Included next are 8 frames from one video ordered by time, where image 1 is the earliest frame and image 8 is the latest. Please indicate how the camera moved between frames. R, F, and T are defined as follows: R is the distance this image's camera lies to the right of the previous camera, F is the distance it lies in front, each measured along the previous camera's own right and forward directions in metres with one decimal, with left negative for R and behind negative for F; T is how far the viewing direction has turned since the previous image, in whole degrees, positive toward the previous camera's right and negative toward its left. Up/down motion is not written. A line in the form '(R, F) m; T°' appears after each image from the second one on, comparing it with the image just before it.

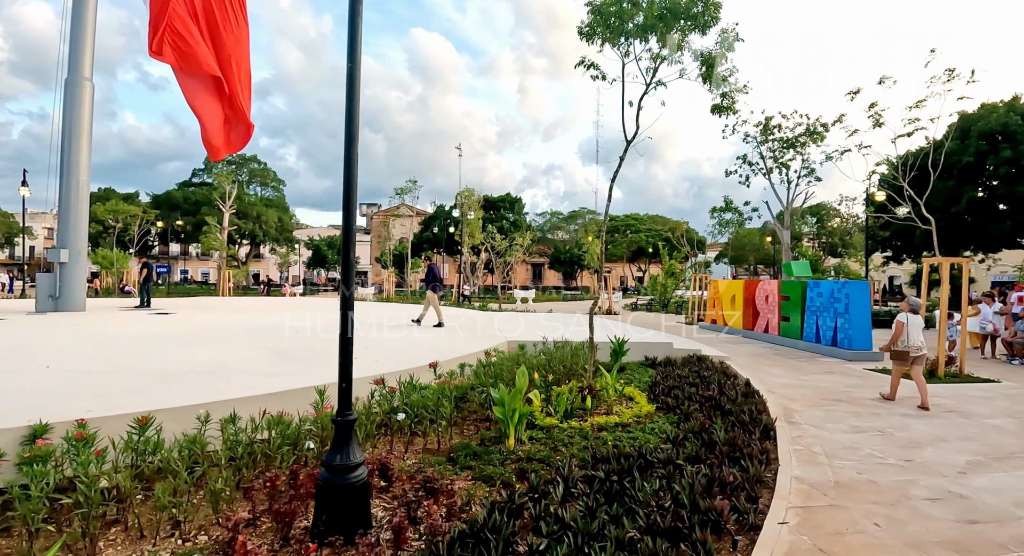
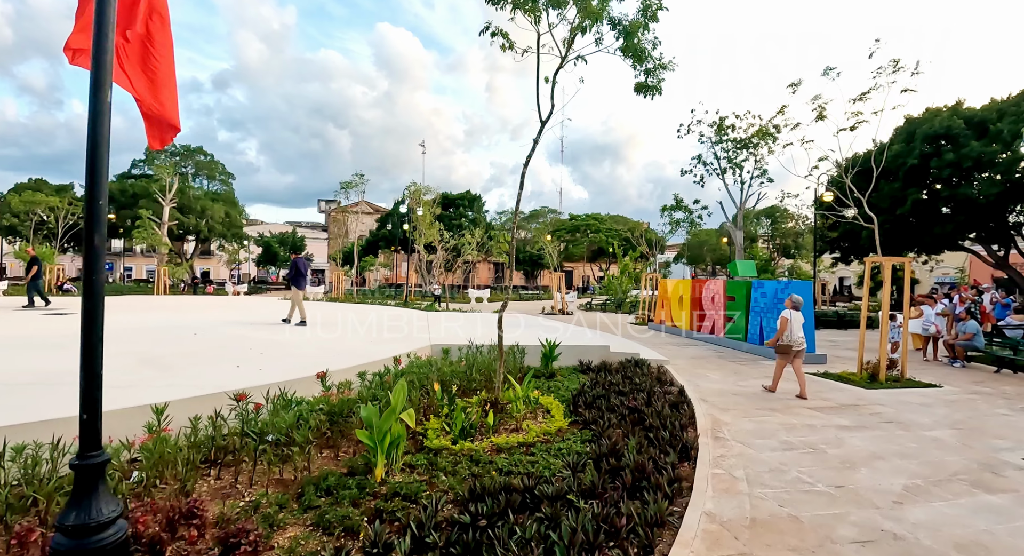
(+0.8, +0.8) m; +4°
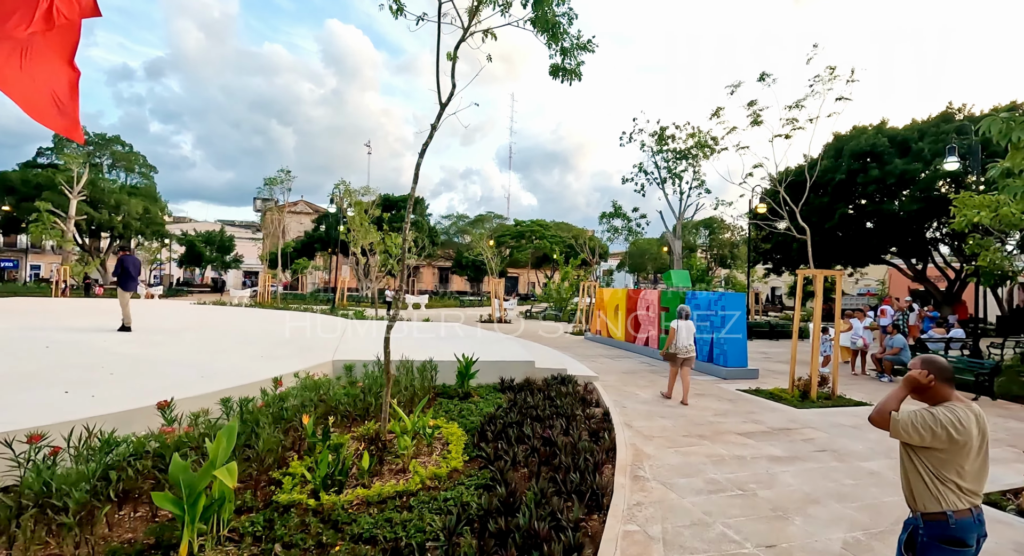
(+0.5, +0.8) m; +6°
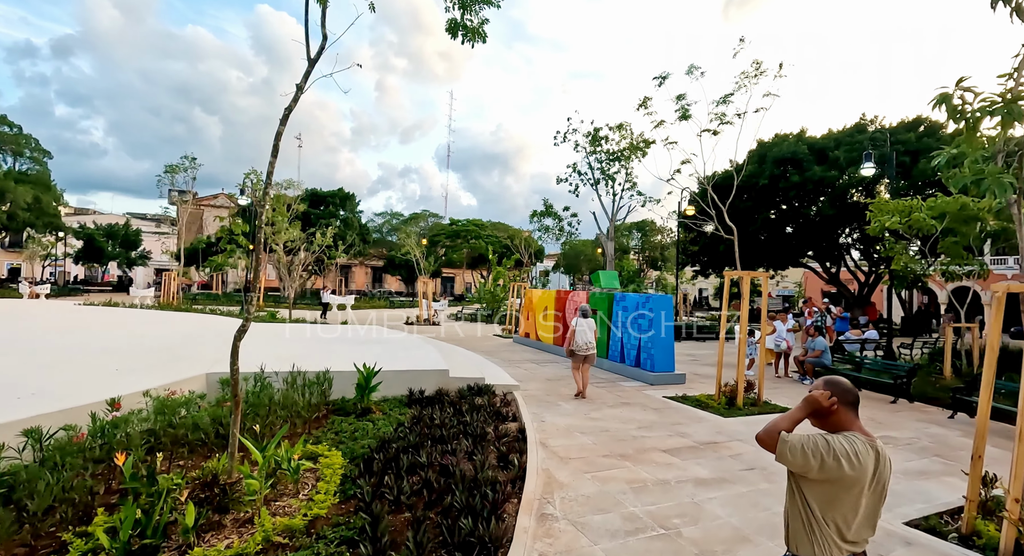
(+0.4, +0.8) m; +7°
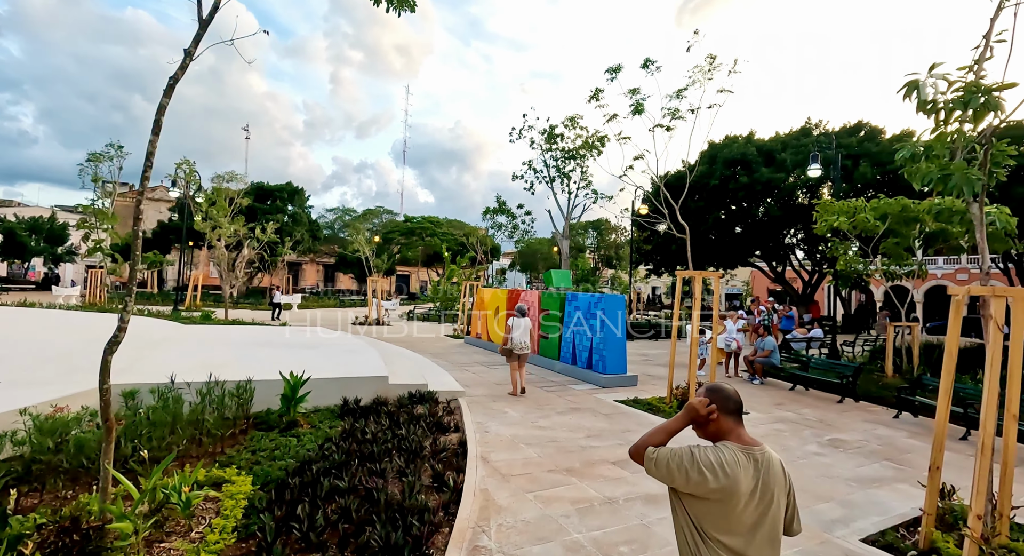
(+0.2, +0.4) m; +5°
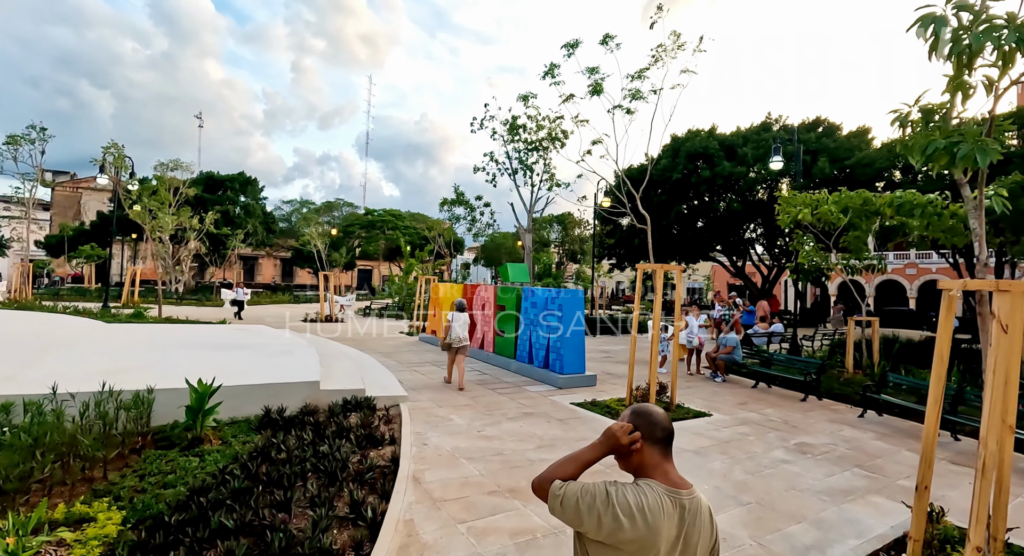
(+0.3, +0.6) m; +4°
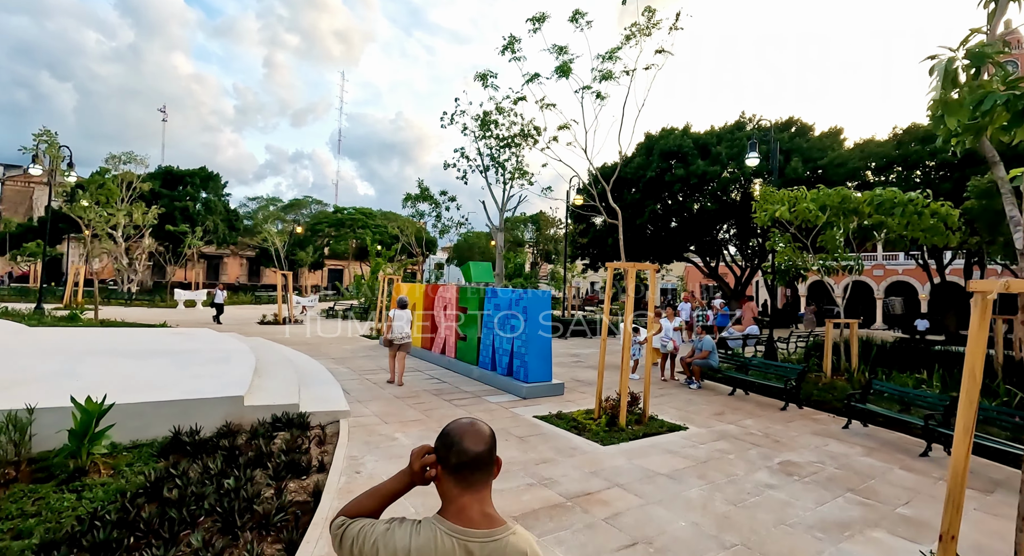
(+0.2, +0.7) m; +3°
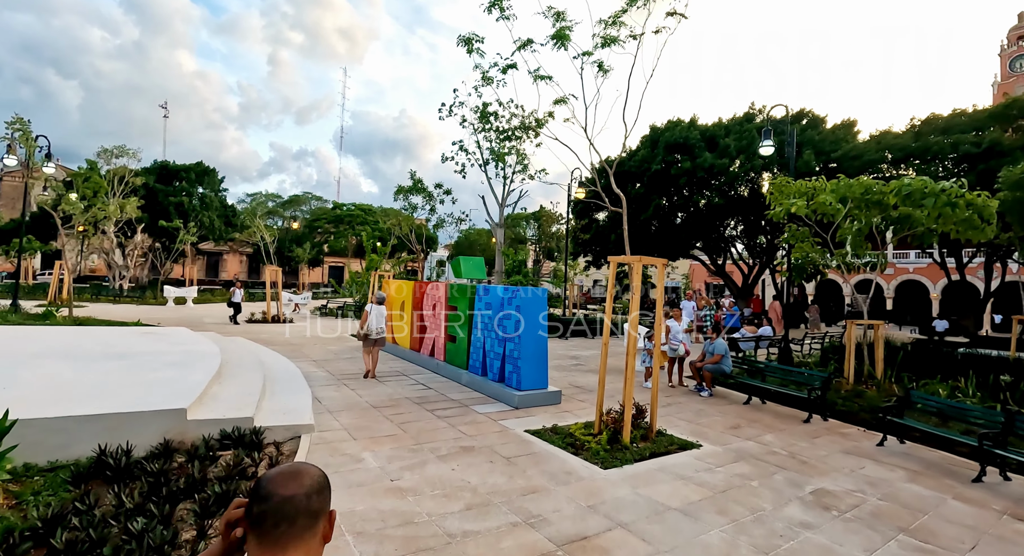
(+0.2, +0.8) m; 0°
